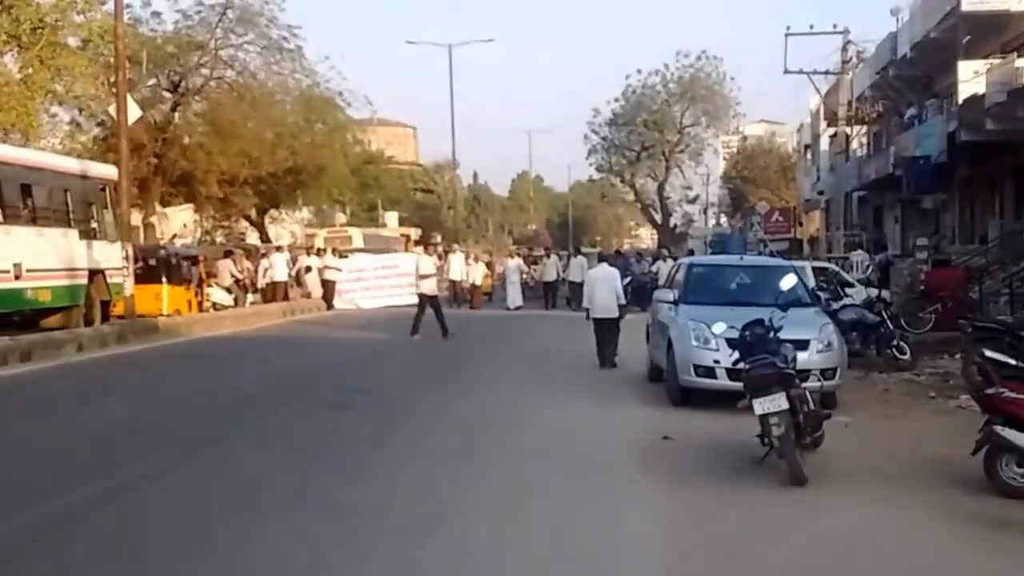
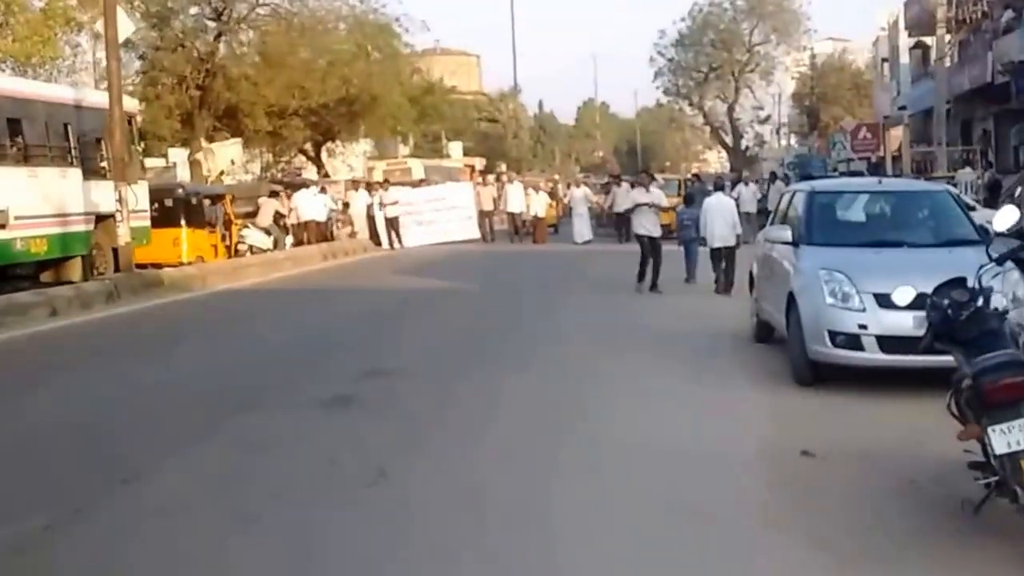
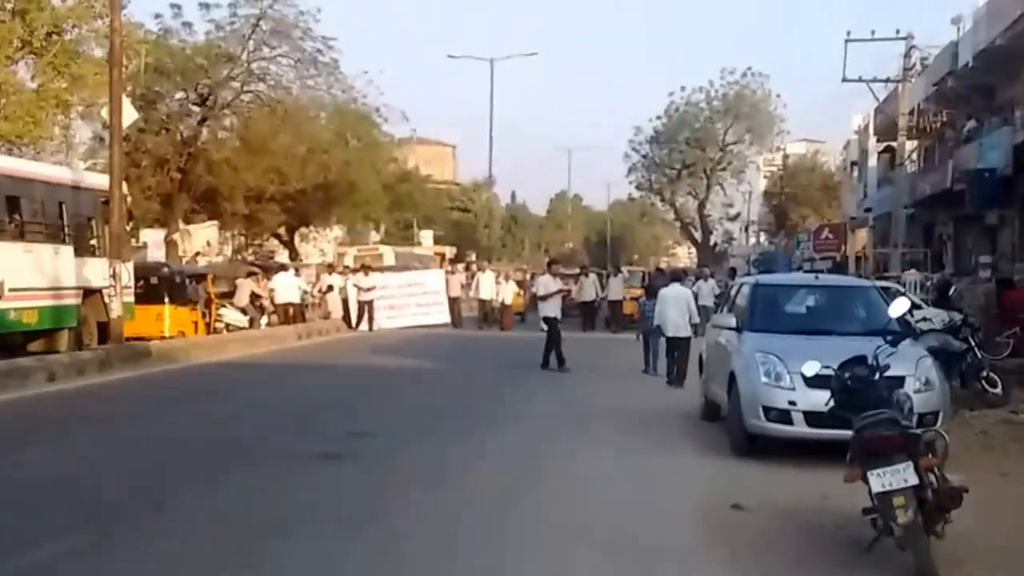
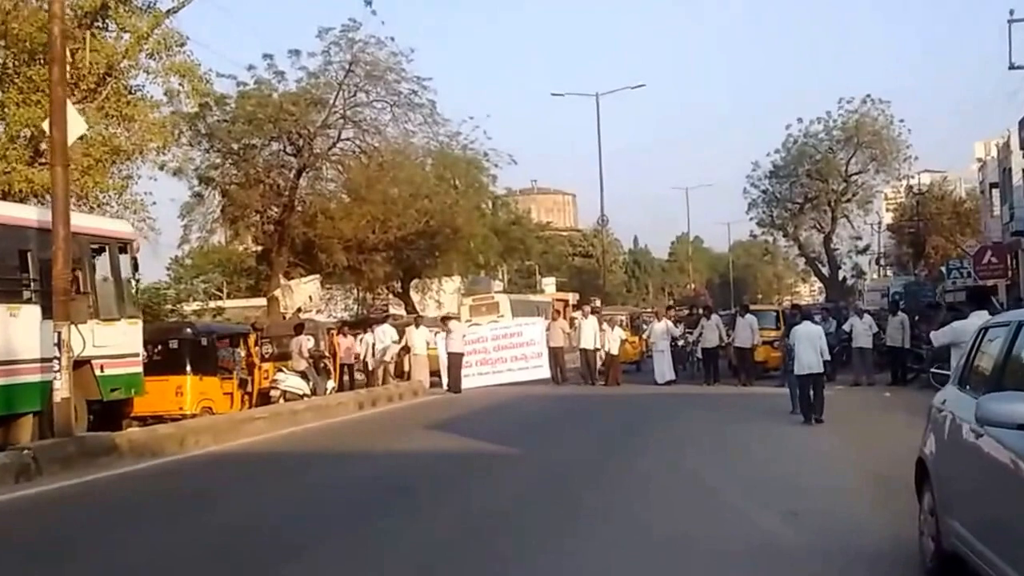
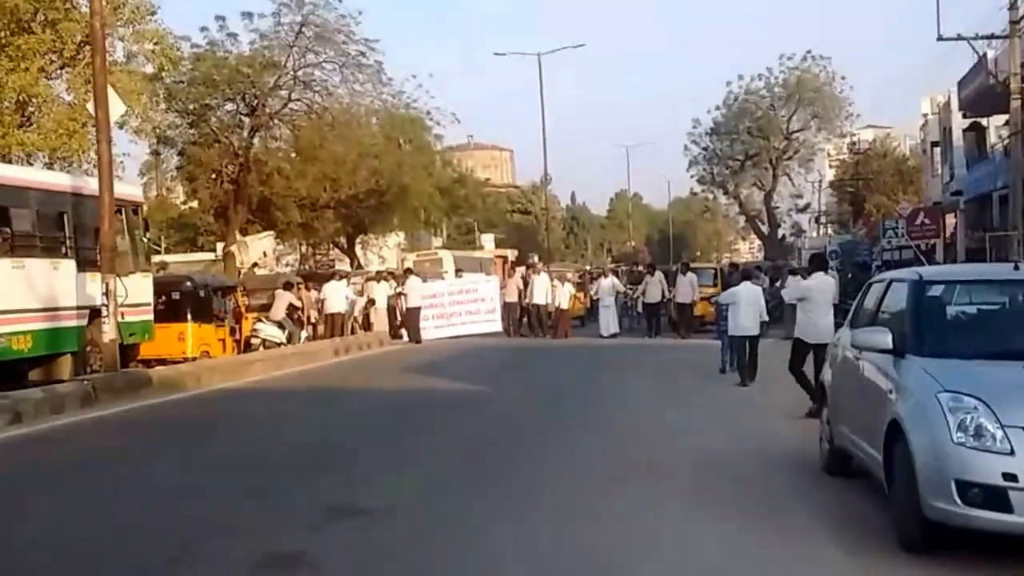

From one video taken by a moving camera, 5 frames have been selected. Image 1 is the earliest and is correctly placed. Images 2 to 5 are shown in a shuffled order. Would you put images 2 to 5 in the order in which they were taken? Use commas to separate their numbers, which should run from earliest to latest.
3, 2, 5, 4
